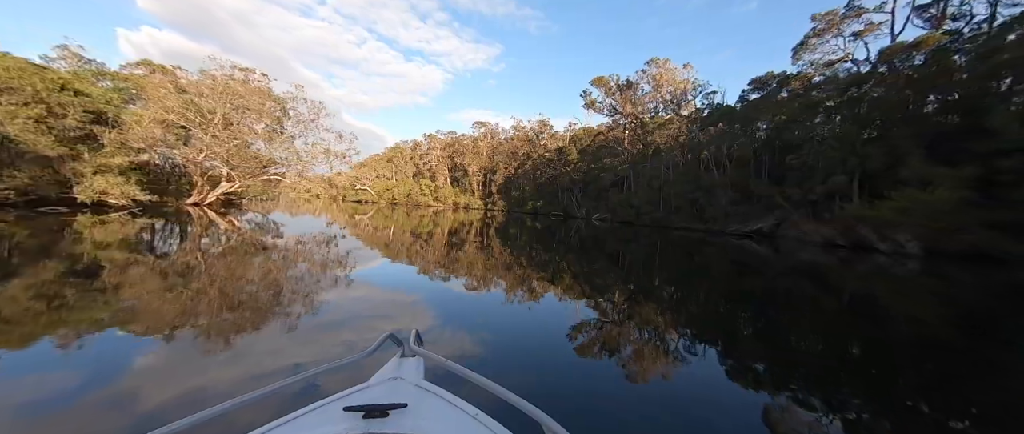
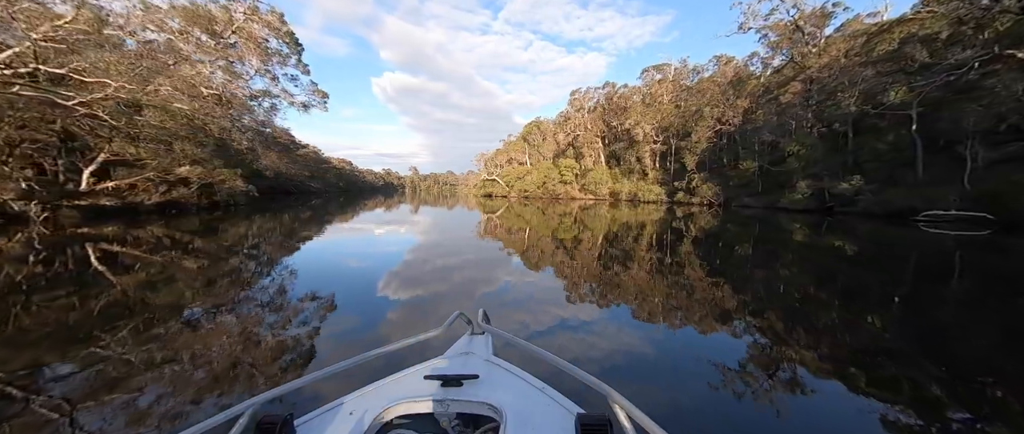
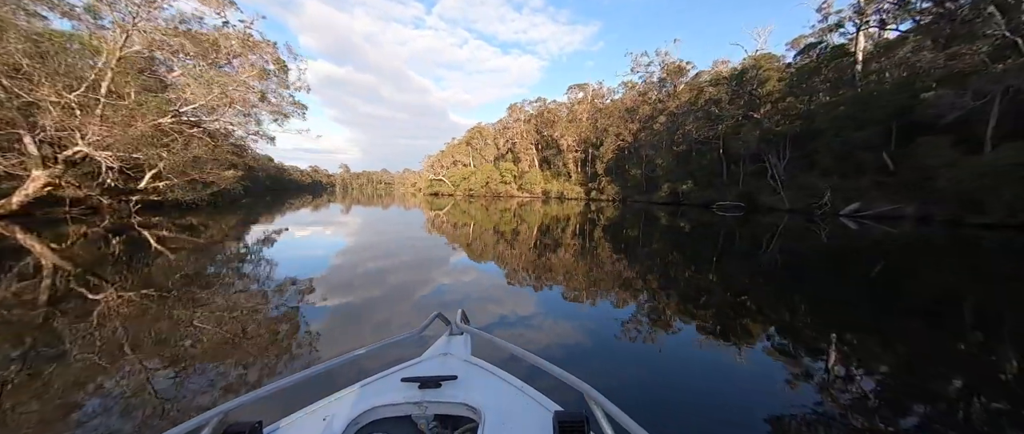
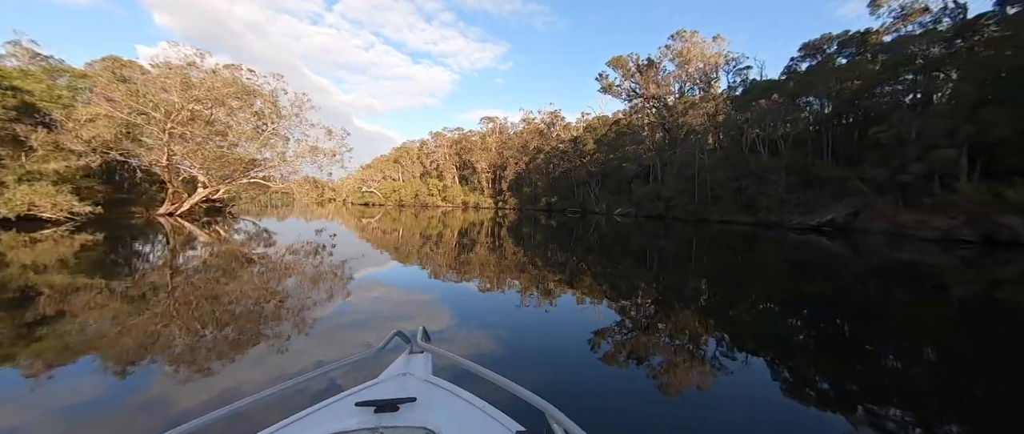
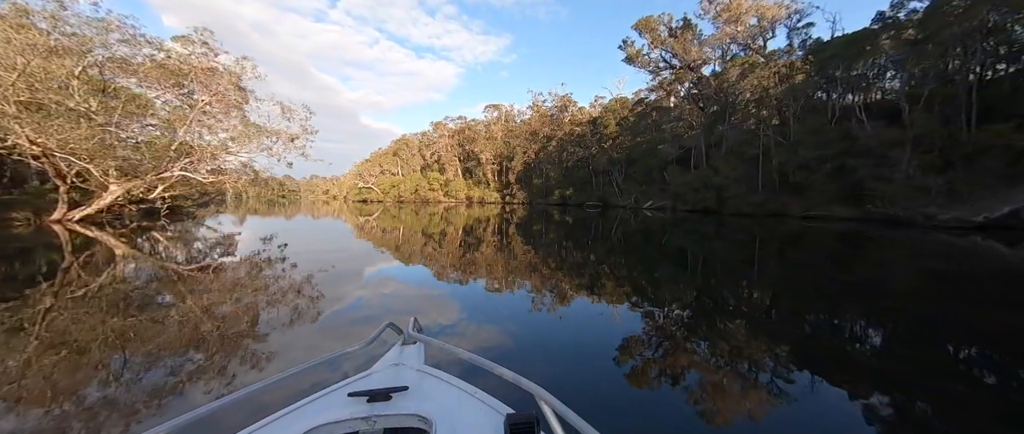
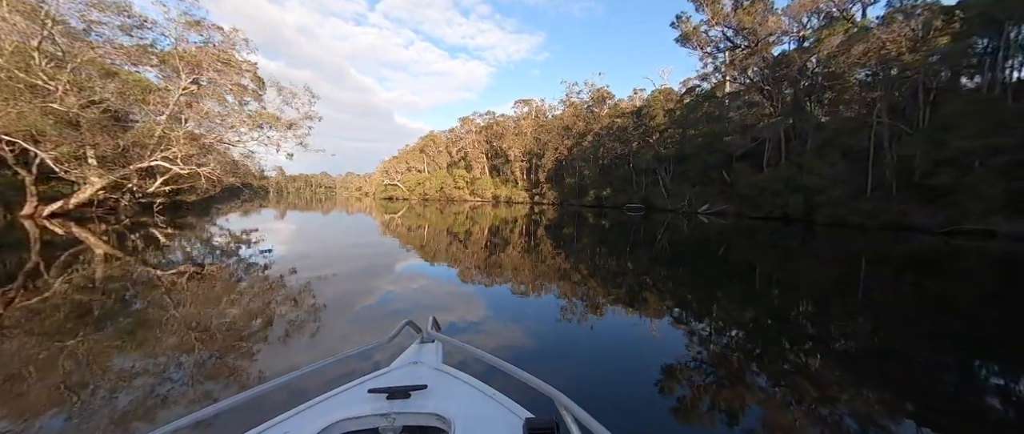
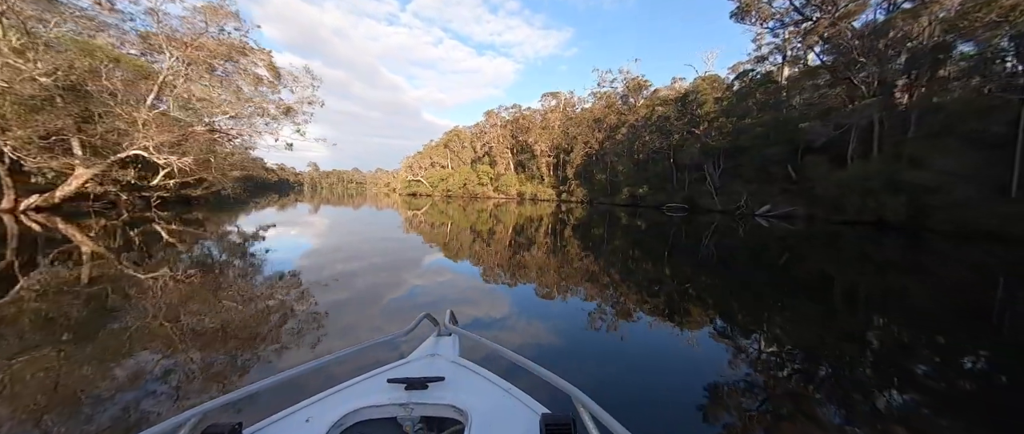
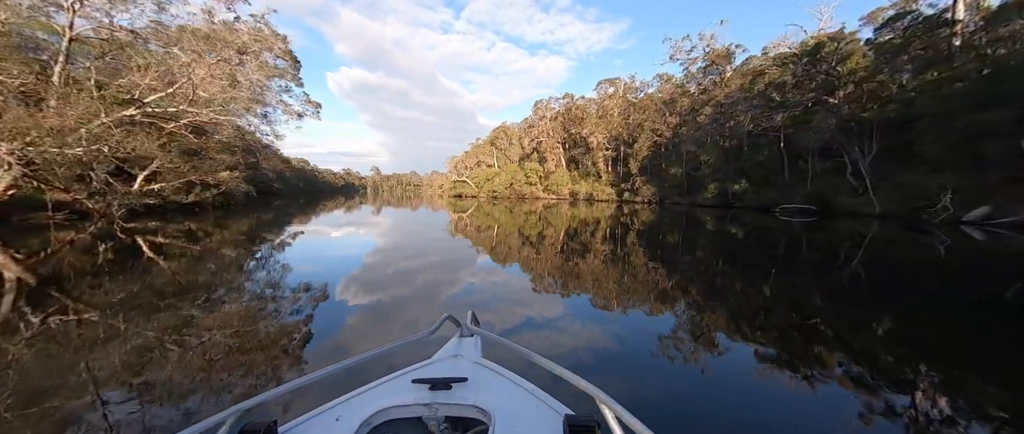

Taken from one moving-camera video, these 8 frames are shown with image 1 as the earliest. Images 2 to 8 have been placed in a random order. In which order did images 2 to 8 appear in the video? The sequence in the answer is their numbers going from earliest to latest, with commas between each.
4, 5, 6, 7, 3, 8, 2
